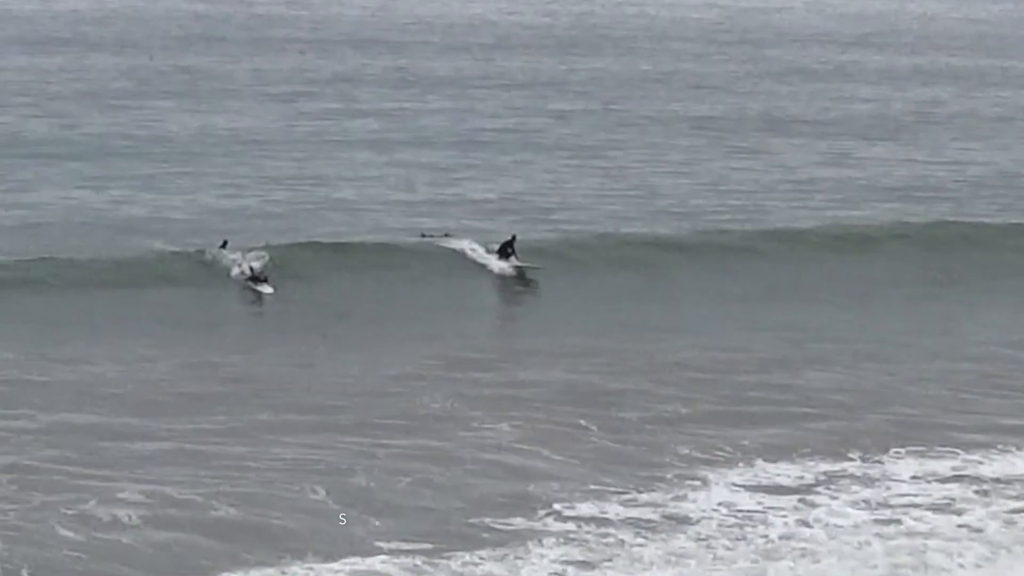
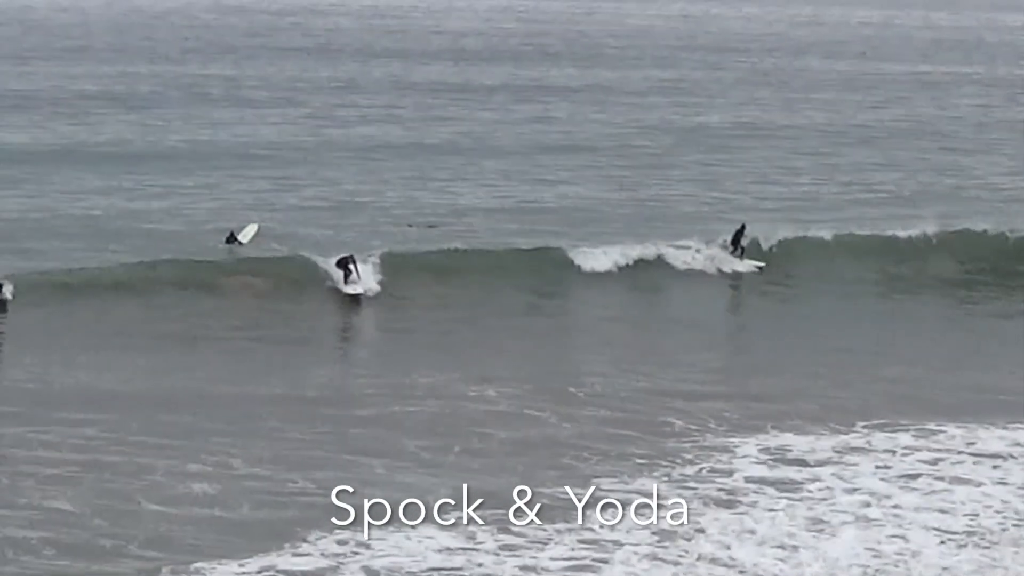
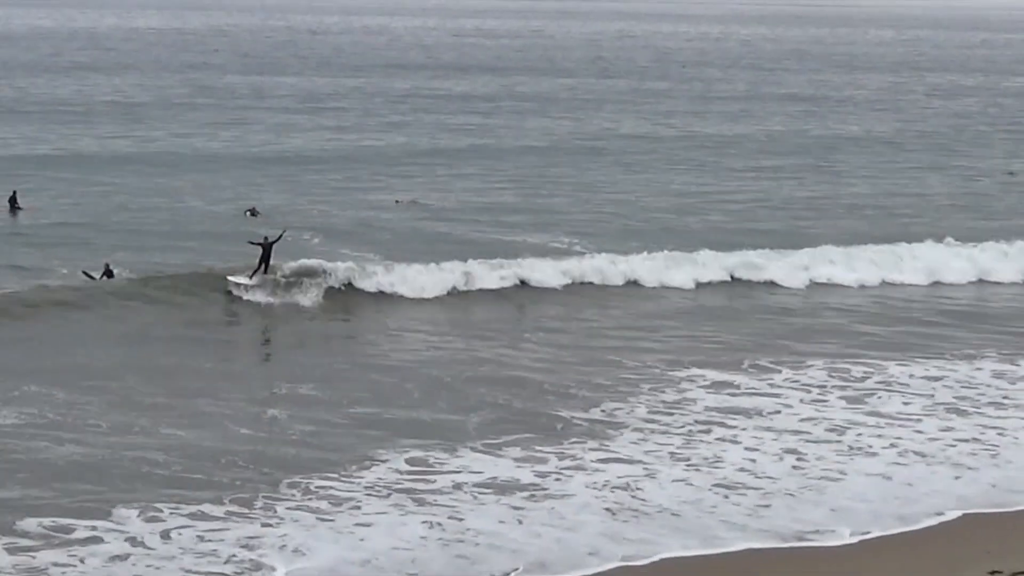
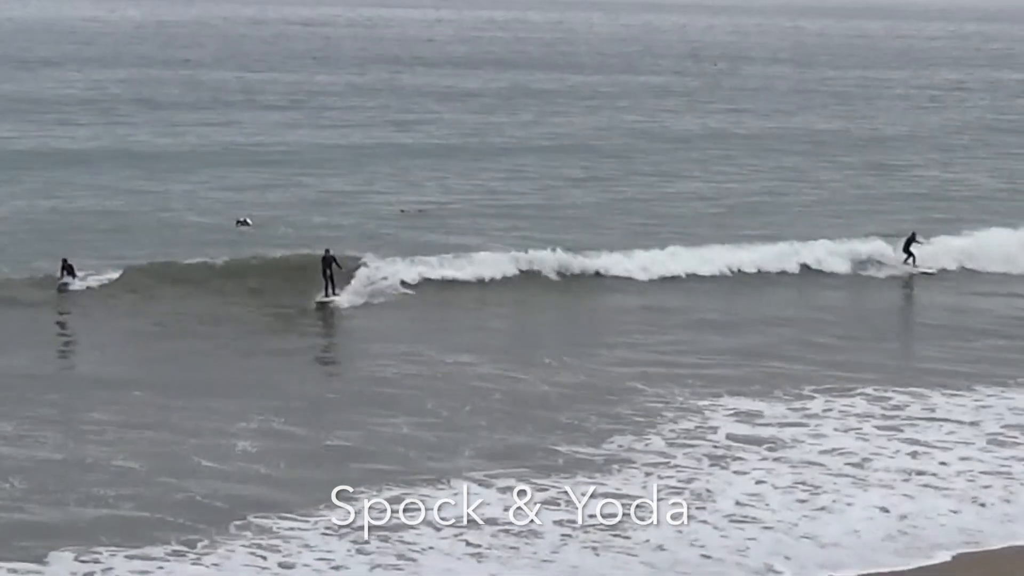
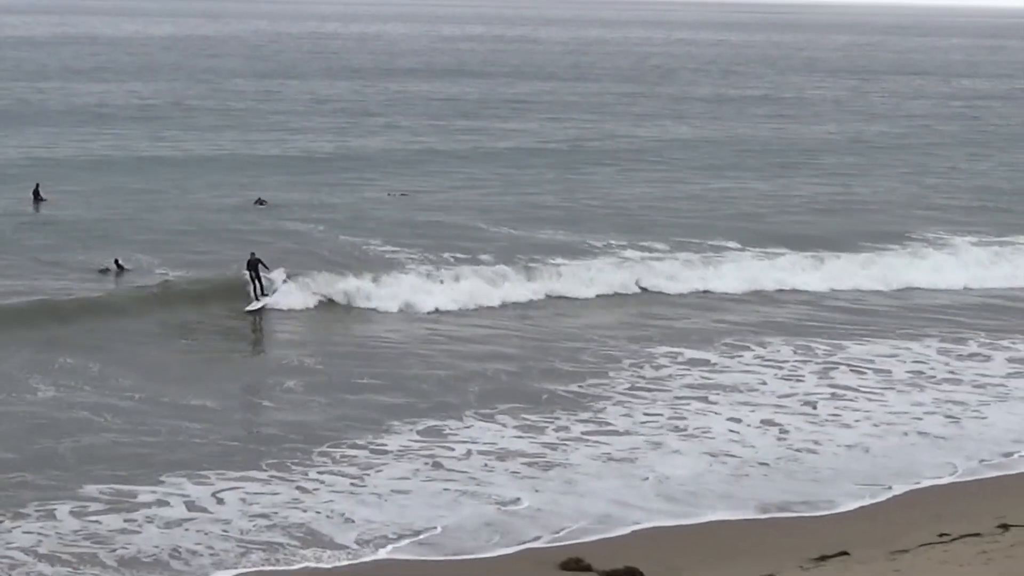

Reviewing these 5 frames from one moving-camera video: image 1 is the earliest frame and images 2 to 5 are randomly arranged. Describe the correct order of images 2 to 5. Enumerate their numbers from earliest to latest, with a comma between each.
2, 4, 3, 5
